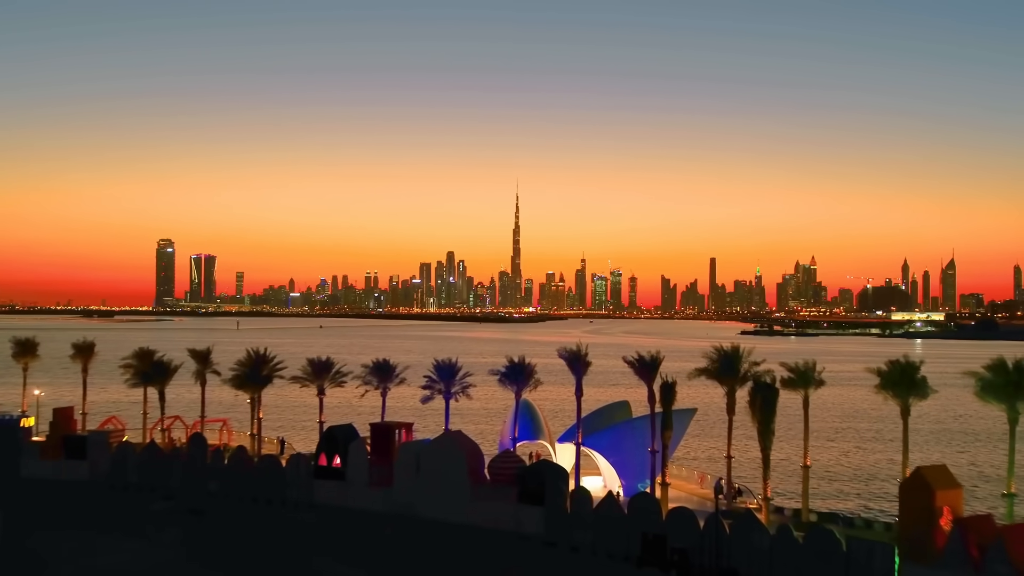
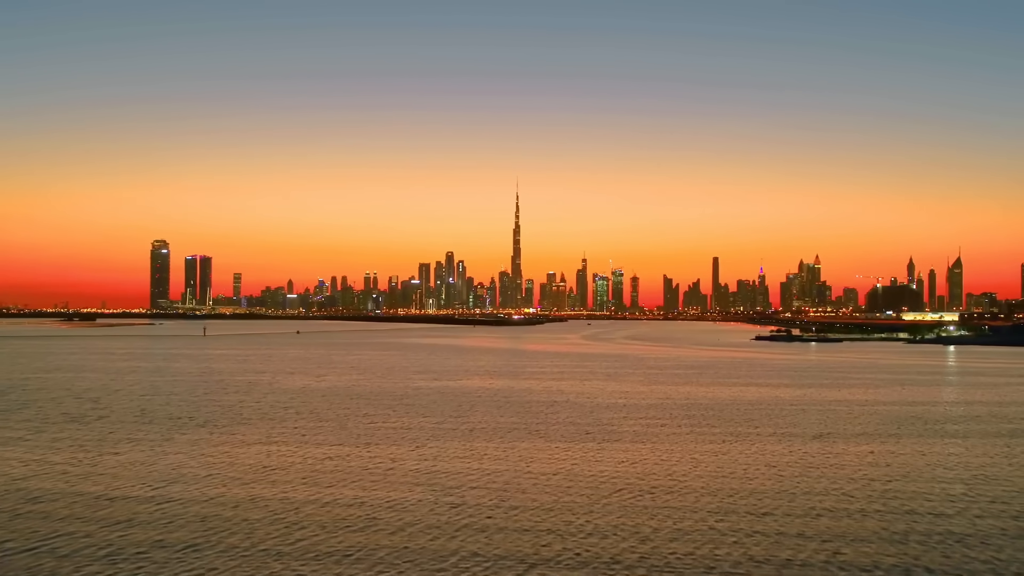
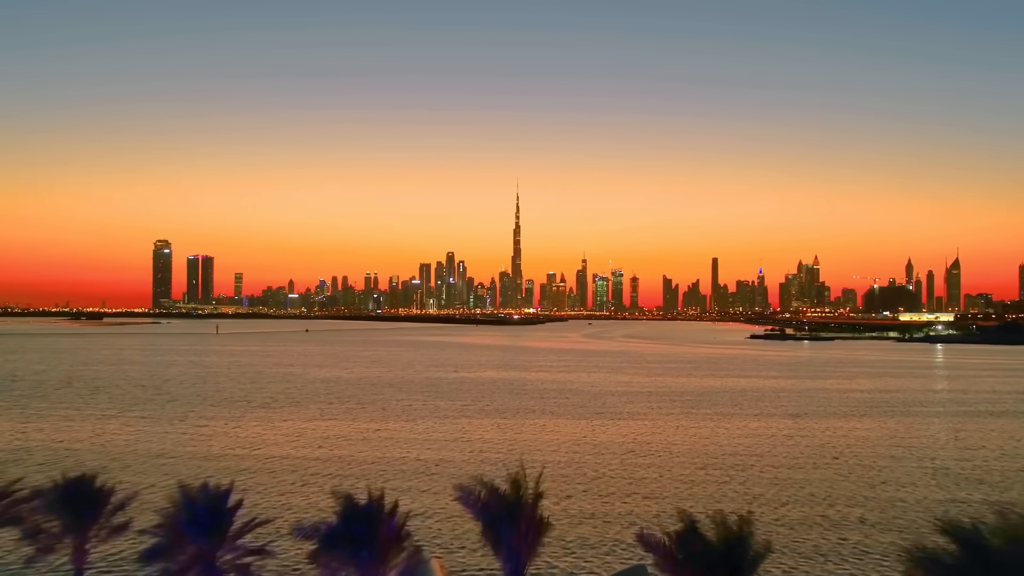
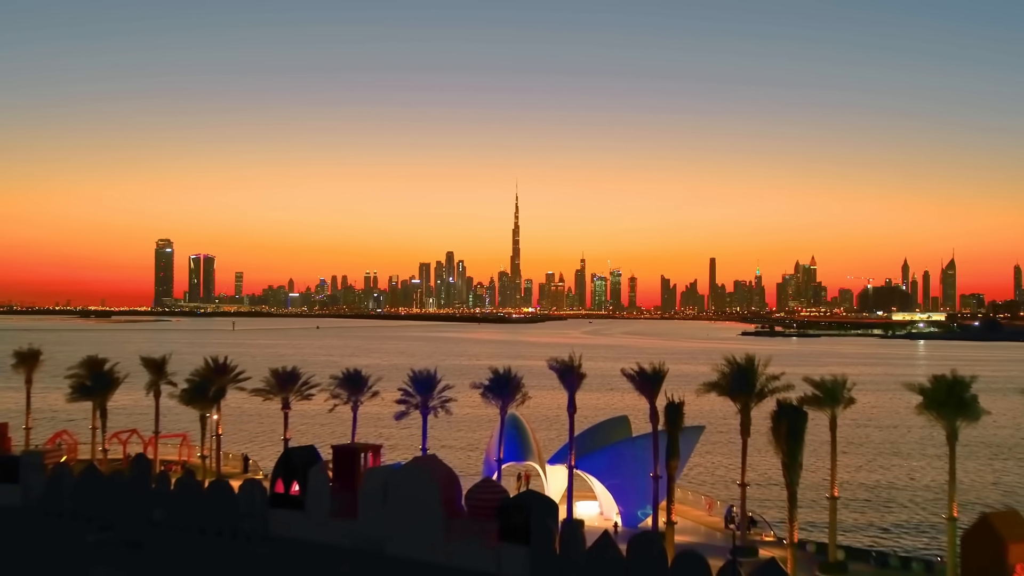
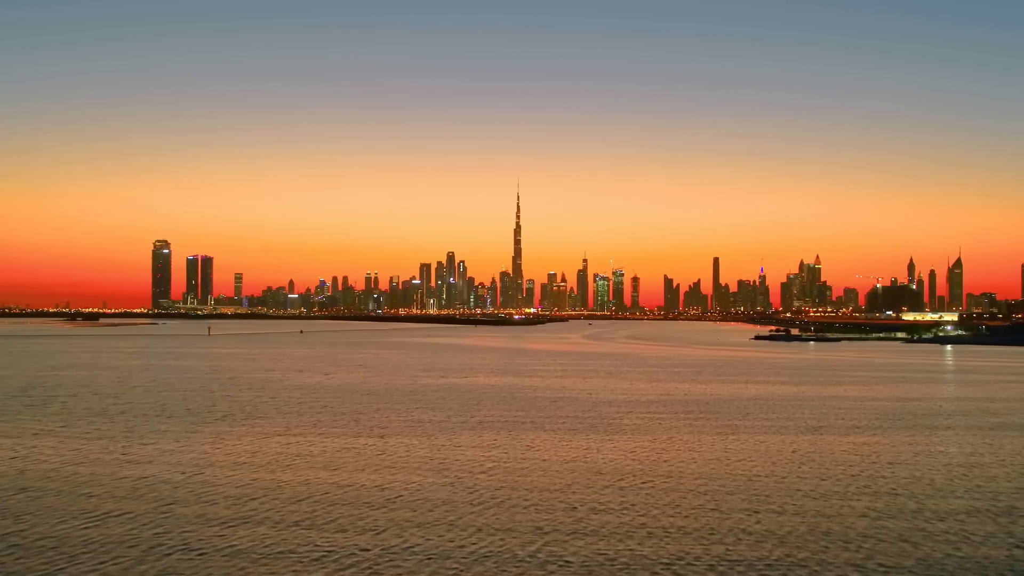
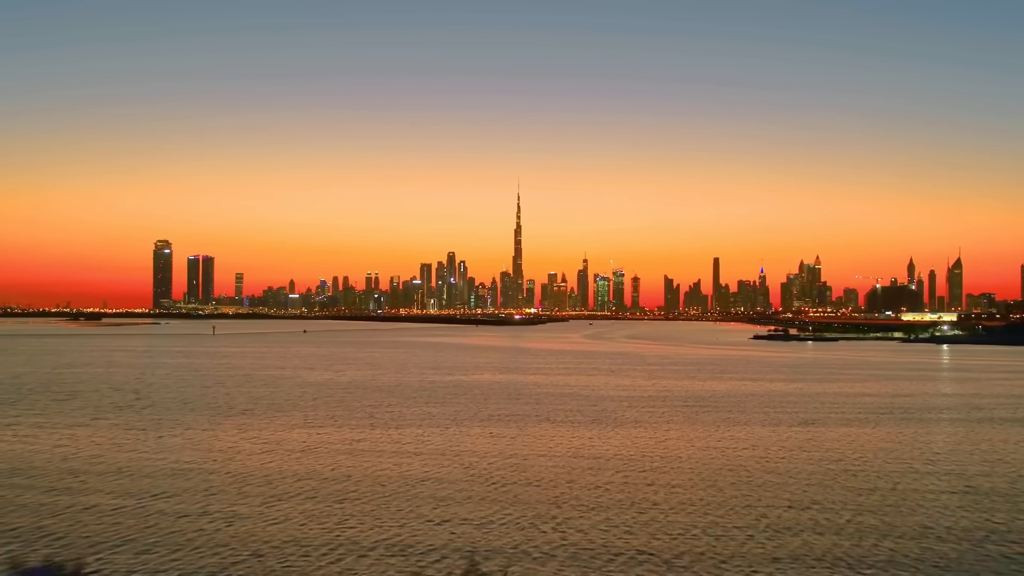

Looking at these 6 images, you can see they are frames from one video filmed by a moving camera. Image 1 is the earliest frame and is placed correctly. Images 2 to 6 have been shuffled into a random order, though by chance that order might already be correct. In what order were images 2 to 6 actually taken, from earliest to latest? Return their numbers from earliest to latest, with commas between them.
4, 3, 6, 5, 2
